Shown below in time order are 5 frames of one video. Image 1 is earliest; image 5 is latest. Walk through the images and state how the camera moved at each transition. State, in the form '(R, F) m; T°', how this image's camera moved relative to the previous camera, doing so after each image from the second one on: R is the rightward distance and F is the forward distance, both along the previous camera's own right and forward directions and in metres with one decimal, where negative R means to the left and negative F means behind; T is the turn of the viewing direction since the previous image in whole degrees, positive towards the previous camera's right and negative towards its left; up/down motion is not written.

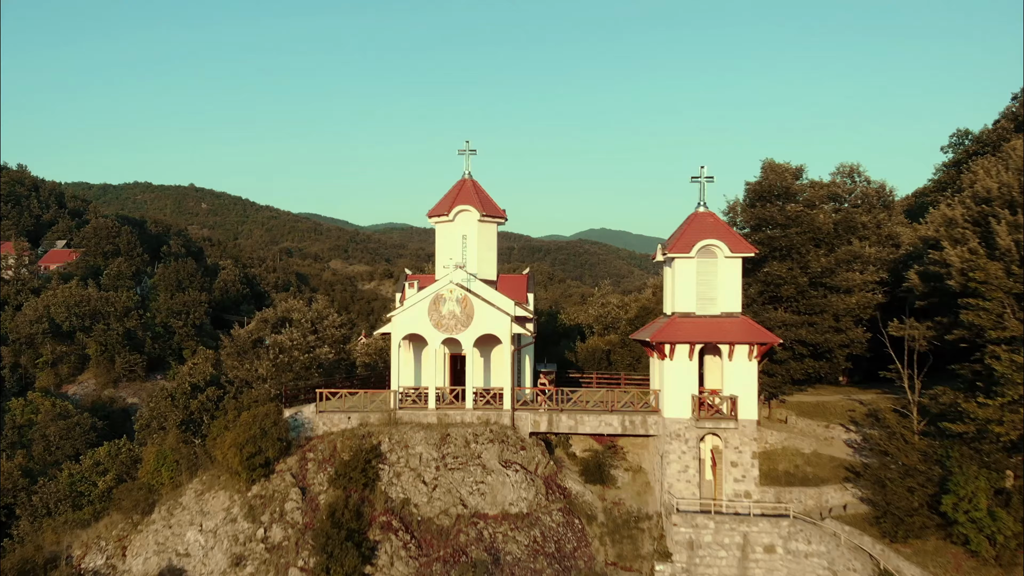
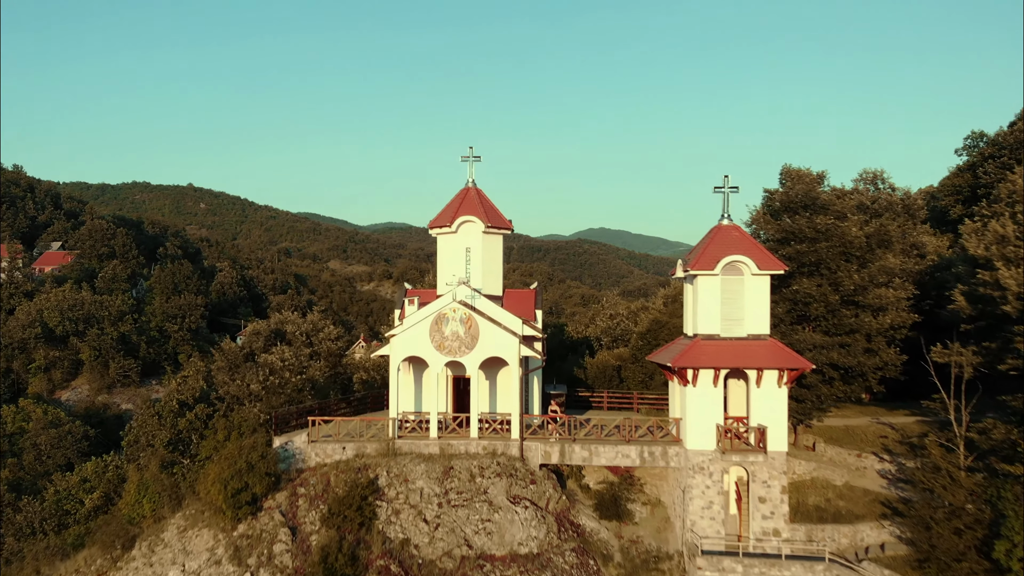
(-0.4, +1.8) m; 0°
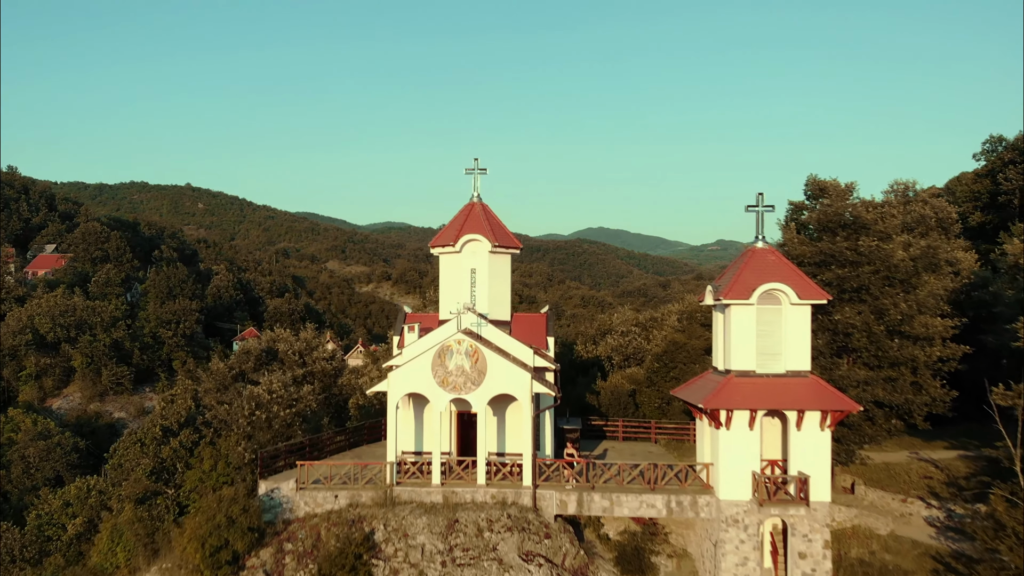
(-0.4, +2.2) m; 0°
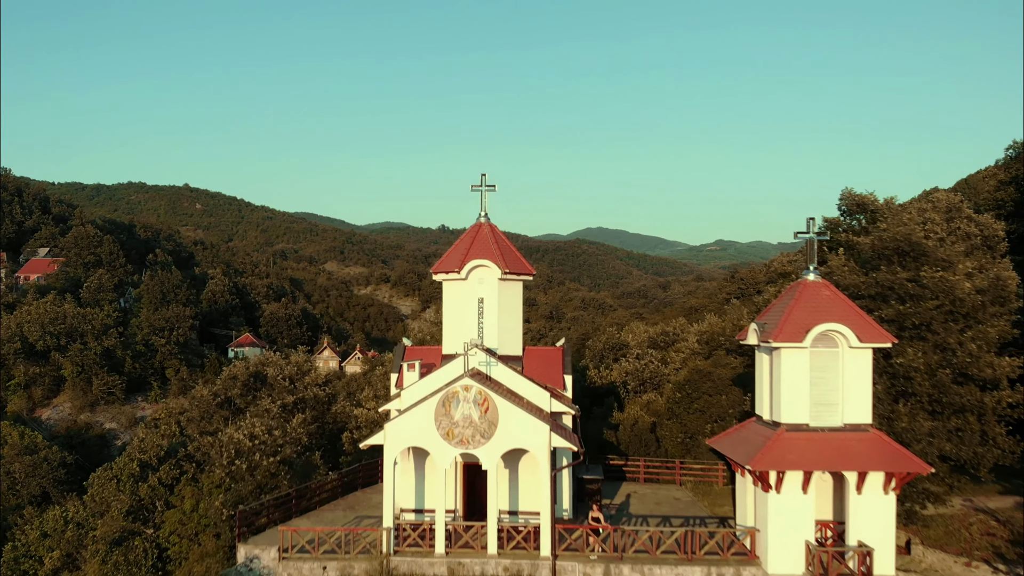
(-0.5, +2.6) m; 0°
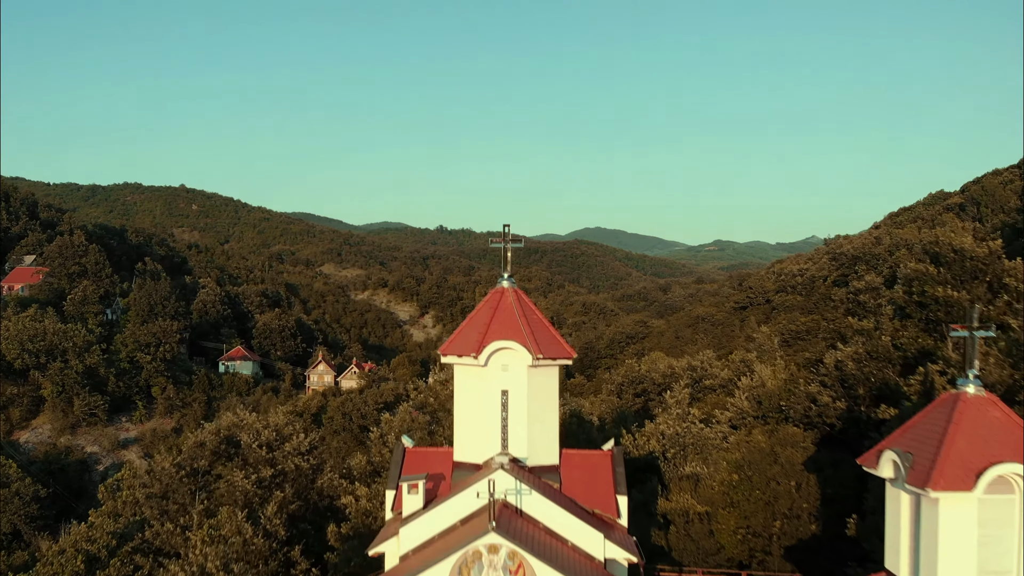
(-1.0, +5.0) m; 0°
